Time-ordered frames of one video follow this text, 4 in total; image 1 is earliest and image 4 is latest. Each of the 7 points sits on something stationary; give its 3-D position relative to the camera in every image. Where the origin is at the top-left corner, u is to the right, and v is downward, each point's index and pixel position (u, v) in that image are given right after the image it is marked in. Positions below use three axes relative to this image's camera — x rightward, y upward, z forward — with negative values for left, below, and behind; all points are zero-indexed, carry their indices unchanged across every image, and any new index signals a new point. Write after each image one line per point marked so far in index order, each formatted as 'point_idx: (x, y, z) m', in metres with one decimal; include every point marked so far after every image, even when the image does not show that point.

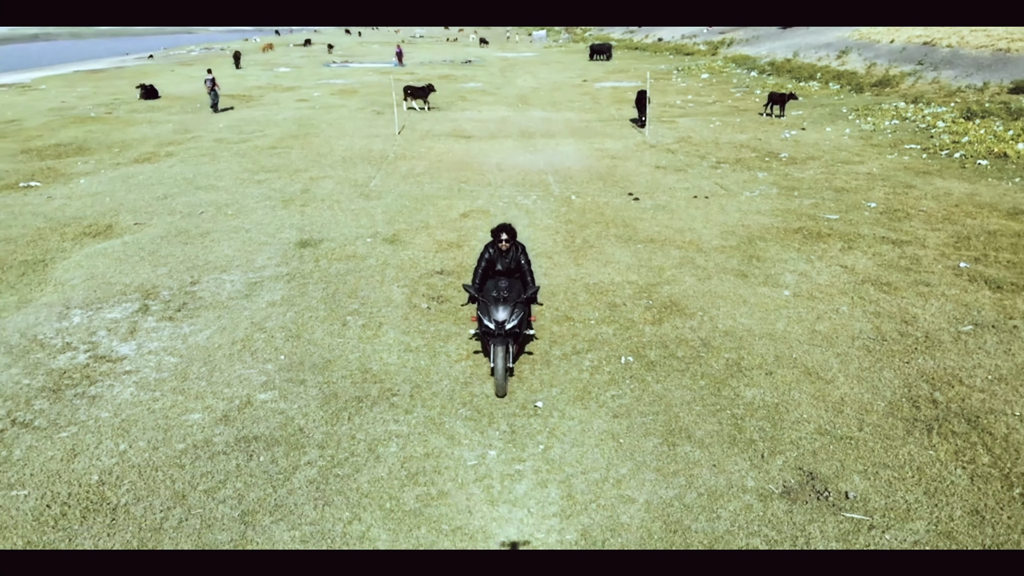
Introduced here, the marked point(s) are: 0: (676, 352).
0: (+1.4, -0.5, +6.9) m
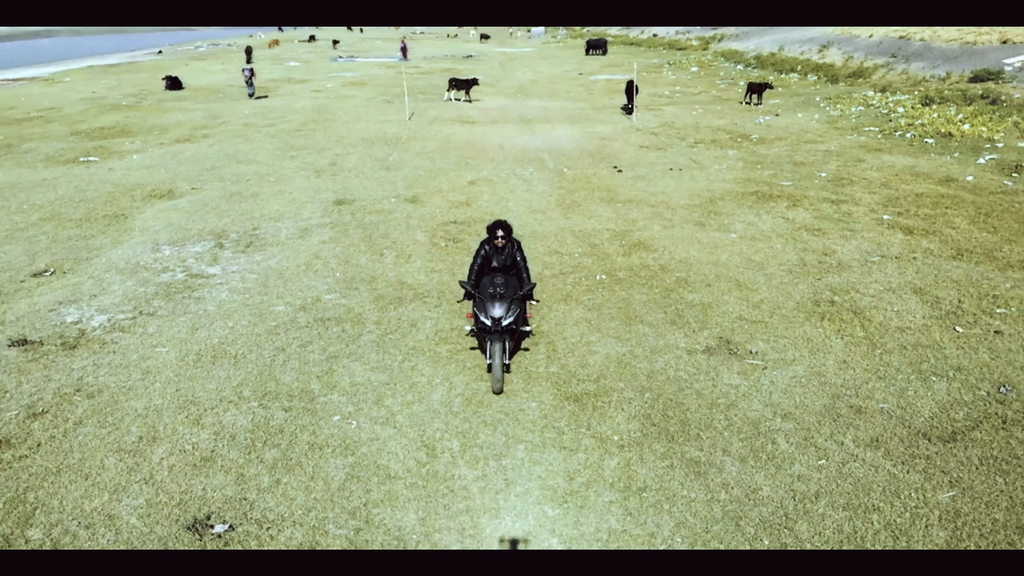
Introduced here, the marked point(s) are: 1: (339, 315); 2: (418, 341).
0: (+1.4, +0.1, +8.7) m
1: (-1.5, -0.3, +7.2) m
2: (-0.8, -0.5, +6.8) m
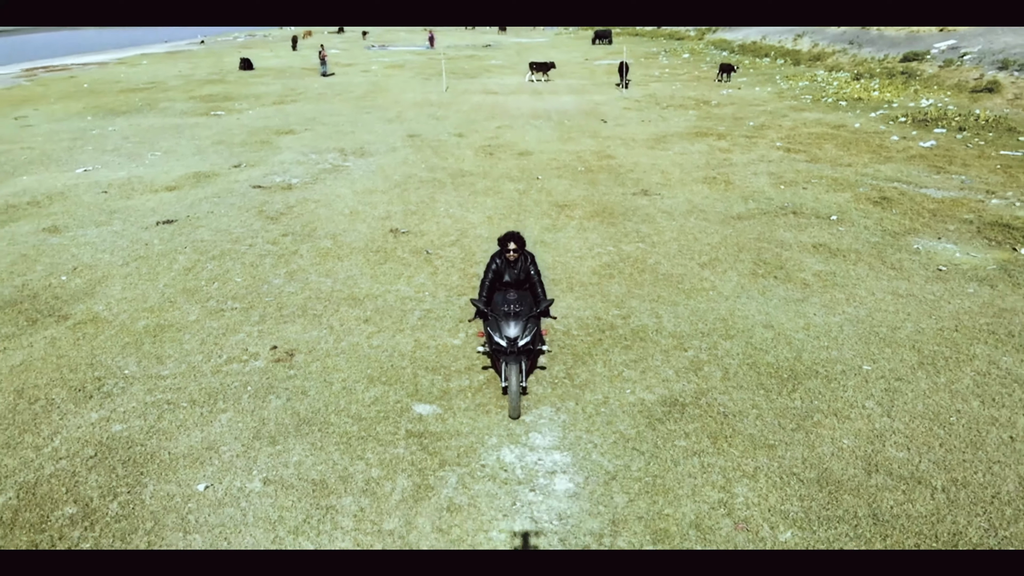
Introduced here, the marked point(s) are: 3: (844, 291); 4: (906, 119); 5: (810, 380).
0: (+1.6, +2.1, +14.1) m
1: (-1.2, +1.6, +12.7) m
2: (-0.5, +1.5, +12.3) m
3: (+3.3, -0.1, +8.2) m
4: (+9.6, +4.1, +19.8) m
5: (+2.3, -0.7, +6.4) m
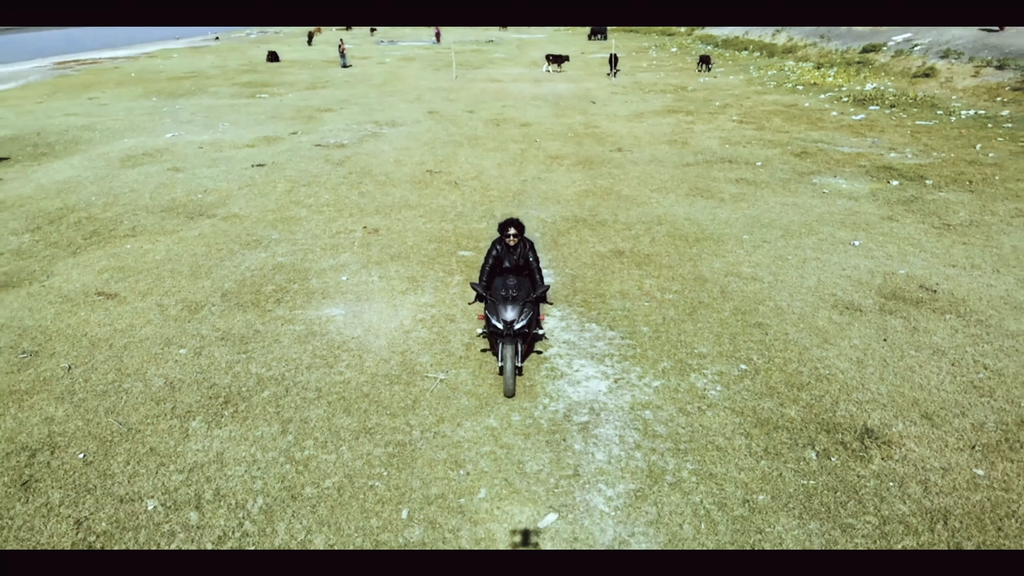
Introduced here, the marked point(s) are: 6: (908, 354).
0: (+1.7, +3.4, +17.7) m
1: (-1.2, +2.9, +16.2) m
2: (-0.5, +2.7, +15.8) m
3: (+3.4, +1.2, +11.7) m
4: (+9.7, +5.4, +23.3) m
5: (+2.4, +0.6, +9.9) m
6: (+3.3, -0.6, +6.8) m
